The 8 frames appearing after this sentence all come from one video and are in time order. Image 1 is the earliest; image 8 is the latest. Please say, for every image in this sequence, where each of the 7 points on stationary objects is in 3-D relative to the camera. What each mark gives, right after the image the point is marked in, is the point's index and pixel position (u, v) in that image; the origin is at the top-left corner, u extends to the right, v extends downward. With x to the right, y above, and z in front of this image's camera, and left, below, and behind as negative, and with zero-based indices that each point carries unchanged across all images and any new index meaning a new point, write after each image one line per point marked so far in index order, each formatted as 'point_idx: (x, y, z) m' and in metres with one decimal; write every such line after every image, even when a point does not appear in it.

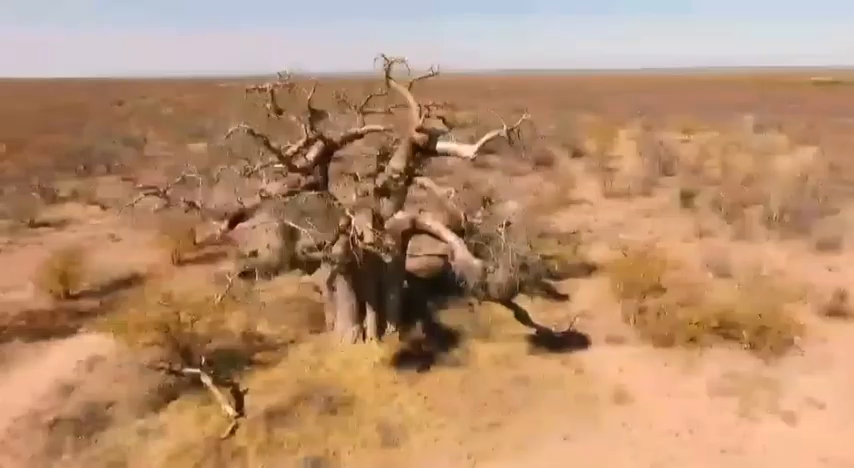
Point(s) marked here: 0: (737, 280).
0: (+8.1, -1.3, +19.3) m
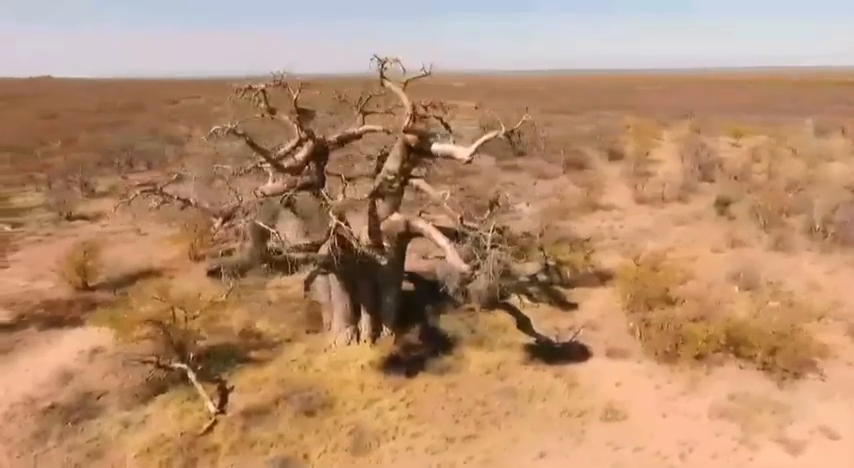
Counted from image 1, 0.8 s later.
0: (+8.3, -1.5, +18.2) m
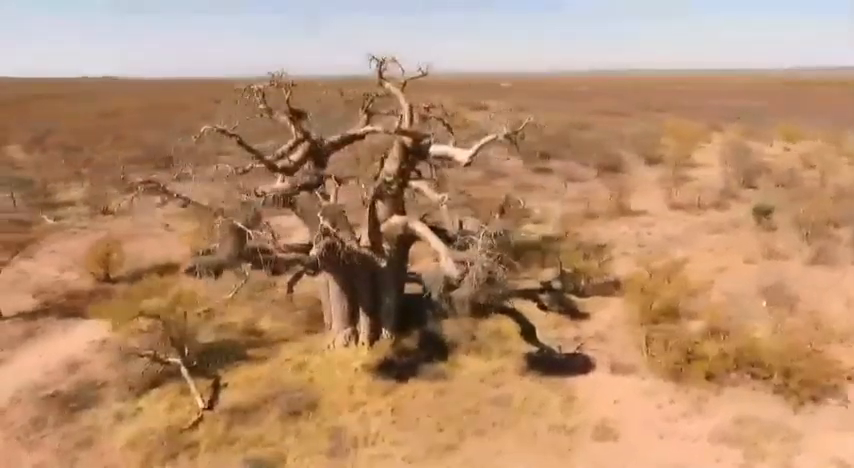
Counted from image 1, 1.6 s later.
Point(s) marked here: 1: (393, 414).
0: (+8.5, -1.8, +17.2) m
1: (-0.6, -3.3, +13.7) m
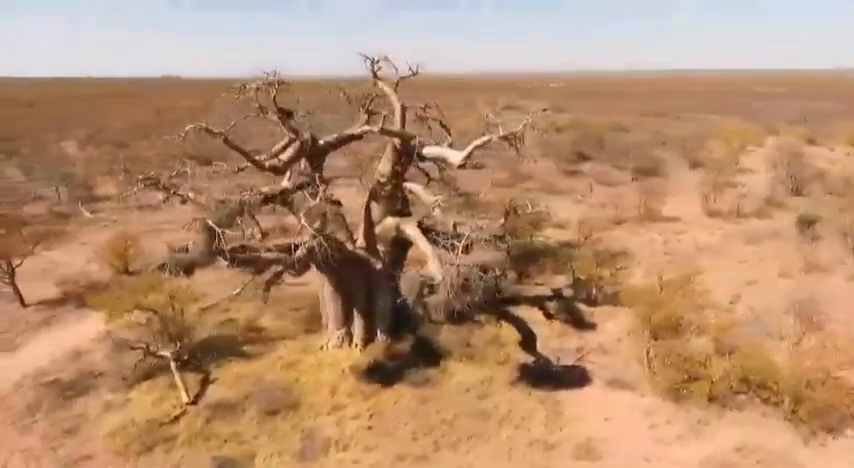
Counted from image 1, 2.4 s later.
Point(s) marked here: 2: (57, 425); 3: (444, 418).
0: (+8.4, -2.1, +15.9) m
1: (-1.0, -3.4, +13.5) m
2: (-6.7, -3.4, +13.4) m
3: (+0.3, -3.4, +13.5) m
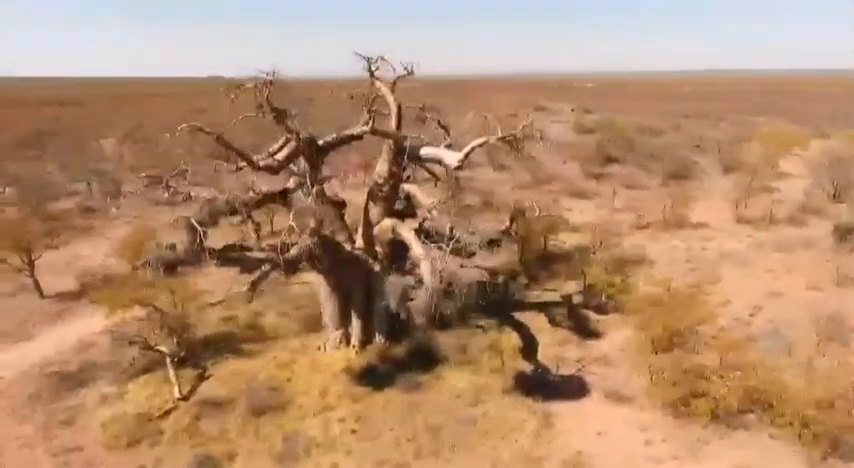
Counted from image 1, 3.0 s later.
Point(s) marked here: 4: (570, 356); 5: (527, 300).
0: (+8.4, -2.3, +15.0) m
1: (-1.3, -3.4, +13.3) m
2: (-7.0, -3.4, +13.7) m
3: (+0.1, -3.4, +13.3) m
4: (+3.0, -2.5, +15.3) m
5: (+2.3, -1.5, +17.1) m
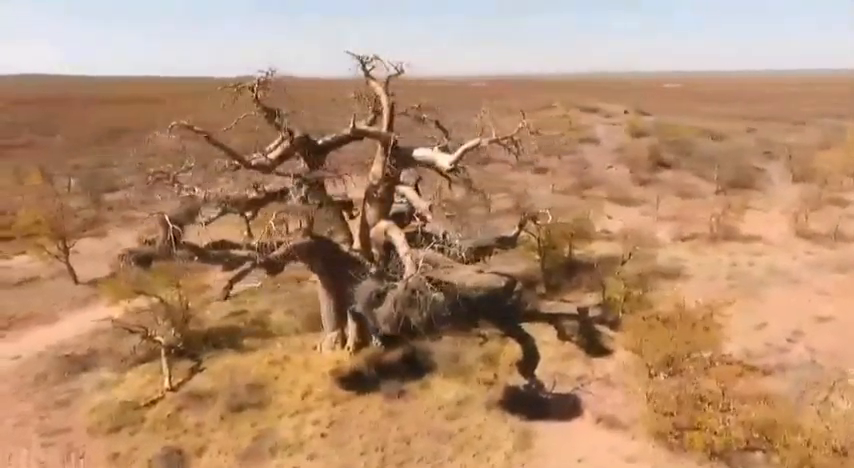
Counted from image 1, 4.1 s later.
0: (+8.1, -2.7, +13.2) m
1: (-1.7, -3.4, +13.1) m
2: (-7.3, -3.2, +14.4) m
3: (-0.4, -3.5, +12.8) m
4: (+2.8, -2.7, +14.4) m
5: (+2.5, -1.7, +16.2) m
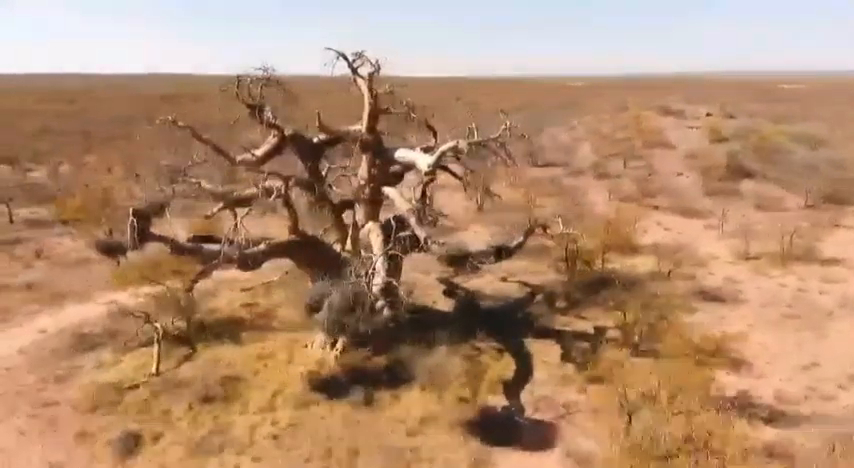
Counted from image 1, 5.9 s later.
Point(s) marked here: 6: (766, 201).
0: (+7.2, -3.1, +10.5) m
1: (-2.4, -3.3, +12.6) m
2: (-7.5, -2.8, +15.1) m
3: (-1.2, -3.5, +12.0) m
4: (+2.3, -2.8, +12.8) m
5: (+2.5, -1.9, +14.7) m
6: (+9.1, +1.1, +19.3) m
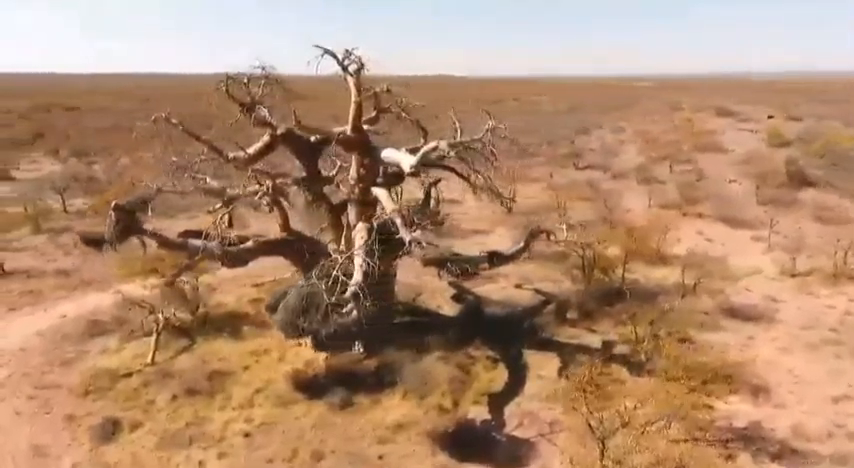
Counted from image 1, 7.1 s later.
0: (+6.4, -3.3, +8.7) m
1: (-2.8, -3.2, +12.2) m
2: (-7.5, -2.5, +15.4) m
3: (-1.7, -3.4, +11.5) m
4: (+2.0, -2.9, +11.8) m
5: (+2.4, -1.9, +13.6) m
6: (+9.7, +0.7, +17.3) m
